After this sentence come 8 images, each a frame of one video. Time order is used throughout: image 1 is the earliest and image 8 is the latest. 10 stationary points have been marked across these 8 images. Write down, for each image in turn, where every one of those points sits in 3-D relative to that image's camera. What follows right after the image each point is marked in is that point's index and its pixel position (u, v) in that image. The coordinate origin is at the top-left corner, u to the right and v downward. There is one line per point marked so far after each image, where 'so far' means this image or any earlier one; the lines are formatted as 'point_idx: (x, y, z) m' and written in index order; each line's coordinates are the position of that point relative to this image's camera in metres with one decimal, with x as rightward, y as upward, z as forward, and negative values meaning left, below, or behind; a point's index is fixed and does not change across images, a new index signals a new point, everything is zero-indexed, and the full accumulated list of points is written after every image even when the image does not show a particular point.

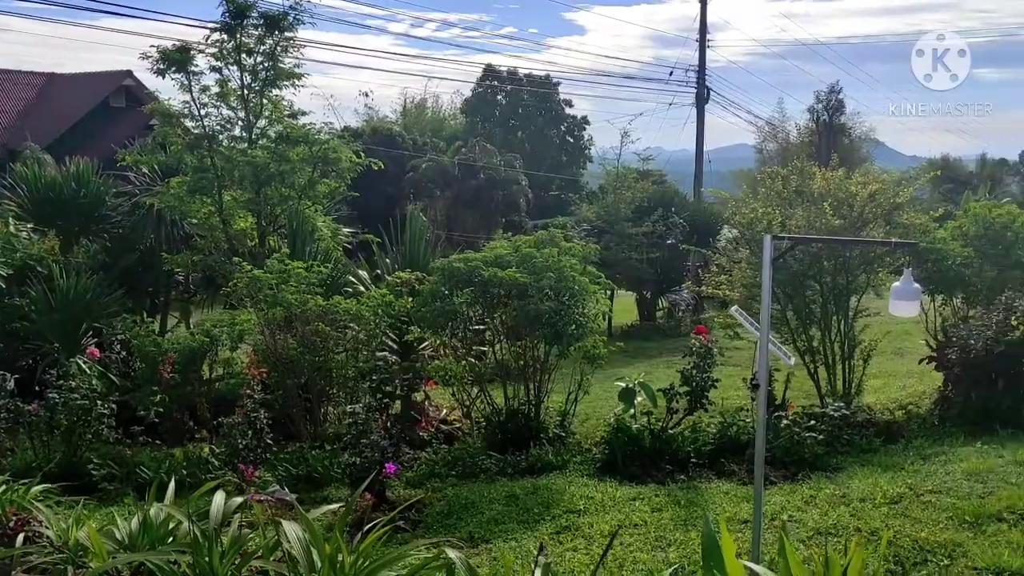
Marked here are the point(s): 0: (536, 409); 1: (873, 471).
0: (+0.2, -0.9, +6.9) m
1: (+2.3, -1.2, +5.7) m
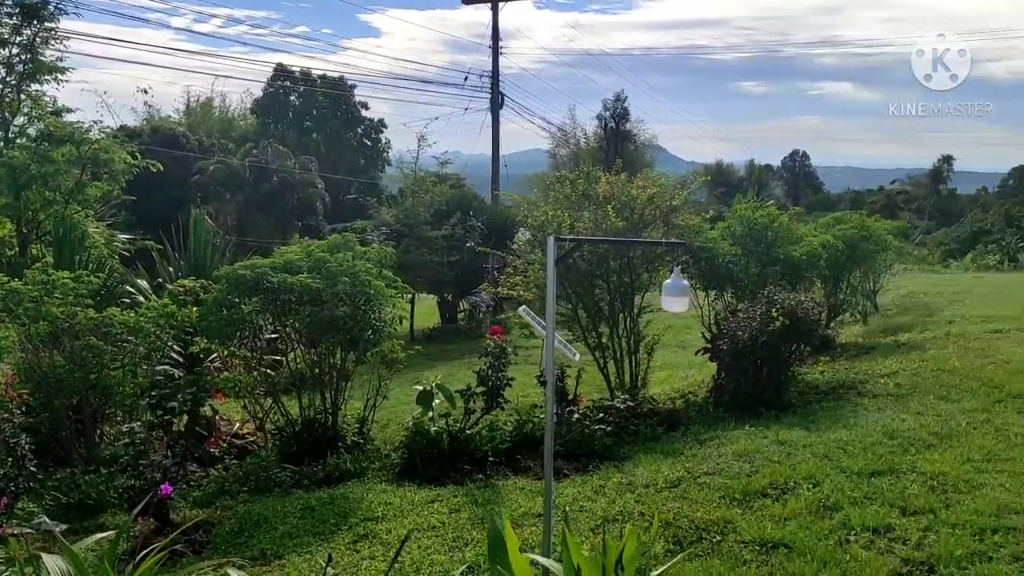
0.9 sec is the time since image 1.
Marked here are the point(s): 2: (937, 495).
0: (-1.4, -1.0, +6.8) m
1: (+1.0, -1.2, +6.1) m
2: (+2.3, -1.1, +4.8) m
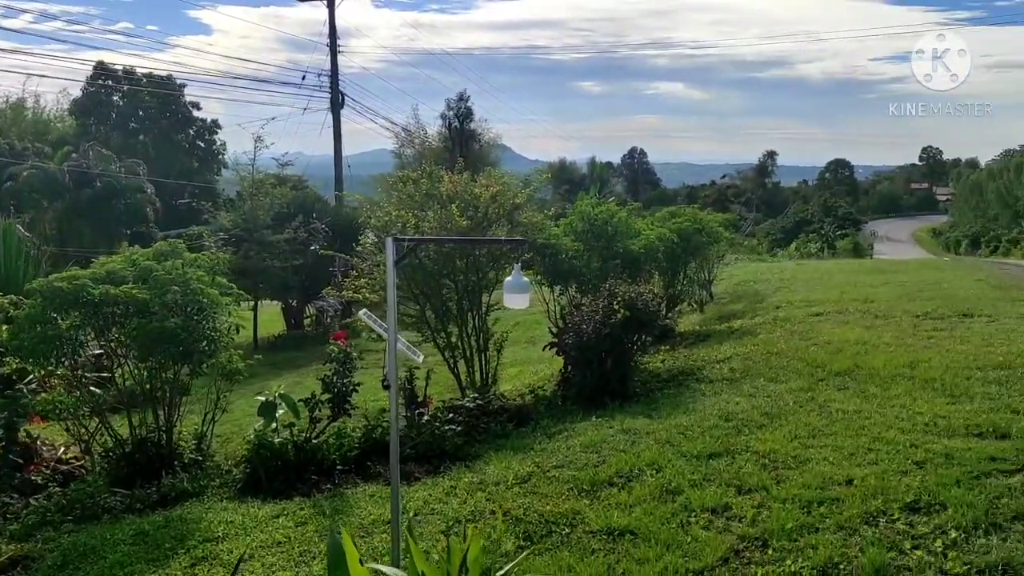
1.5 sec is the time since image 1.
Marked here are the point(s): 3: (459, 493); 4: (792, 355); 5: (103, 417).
0: (-2.5, -1.1, +6.4) m
1: (0.0, -1.1, +6.1) m
2: (+1.5, -1.0, +5.1) m
3: (-0.3, -1.2, +5.4) m
4: (+2.7, -0.6, +8.6) m
5: (-2.9, -0.9, +6.3) m
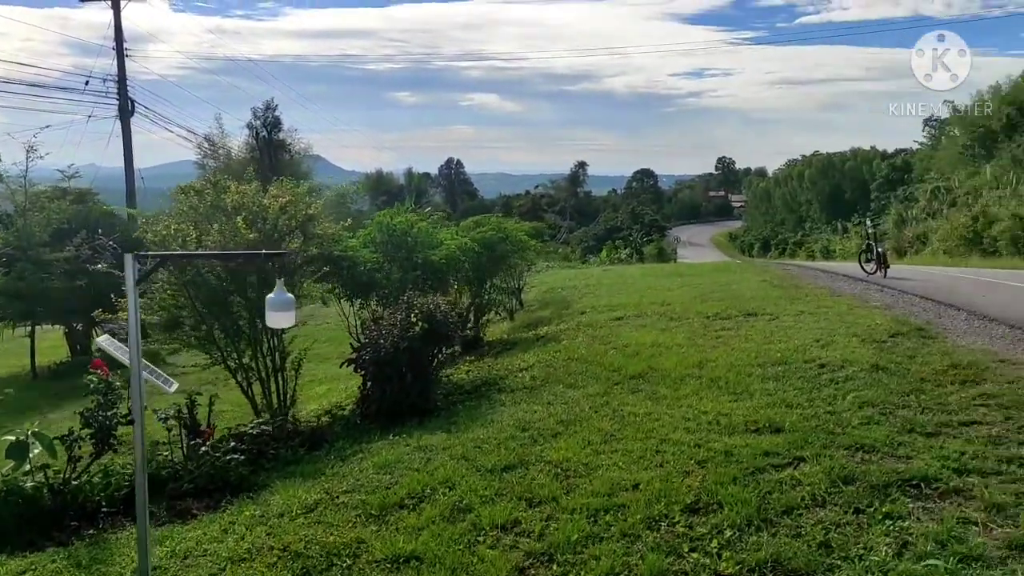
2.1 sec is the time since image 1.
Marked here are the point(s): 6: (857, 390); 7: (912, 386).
0: (-3.8, -1.2, +5.5) m
1: (-1.4, -1.3, +5.7) m
2: (+0.3, -1.1, +5.0) m
3: (-1.5, -1.3, +5.0) m
4: (+0.8, -0.7, +8.8) m
5: (-4.2, -1.1, +5.3) m
6: (+2.5, -0.7, +6.4) m
7: (+2.8, -0.7, +6.3) m
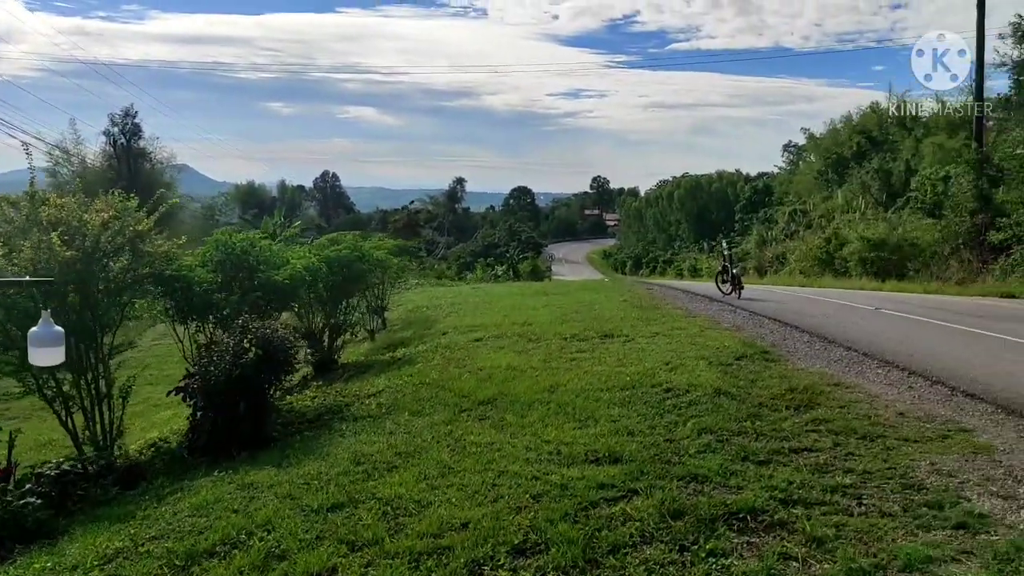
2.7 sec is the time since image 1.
0: (-4.8, -1.4, +4.7) m
1: (-2.4, -1.4, +5.2) m
2: (-0.7, -1.2, +4.7) m
3: (-2.4, -1.5, +4.4) m
4: (-0.7, -0.9, +8.5) m
5: (-5.2, -1.2, +4.4) m
6: (+1.3, -0.9, +6.4) m
7: (+1.7, -0.9, +6.4) m
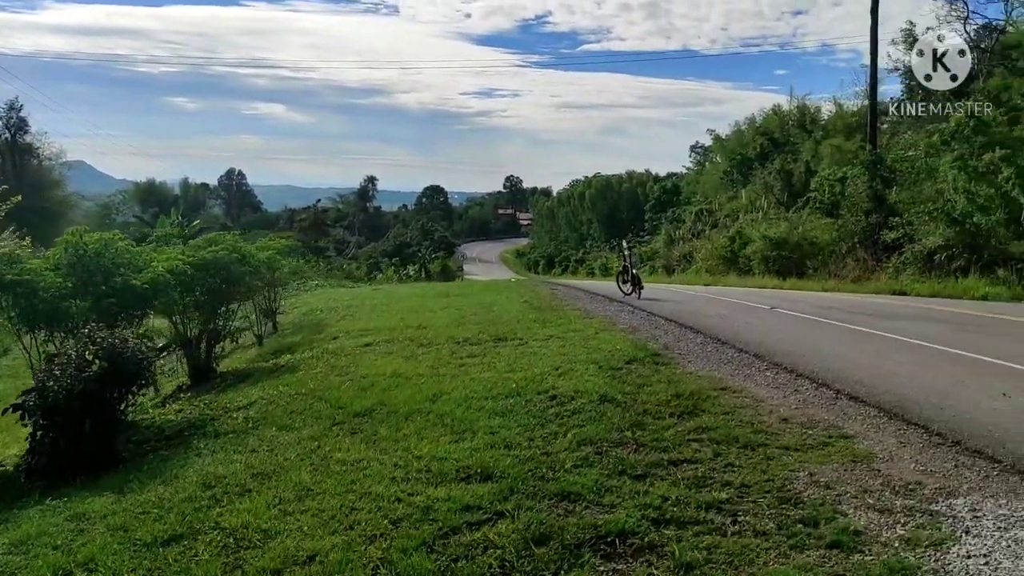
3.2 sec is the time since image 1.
0: (-5.5, -1.4, +3.8) m
1: (-3.2, -1.5, +4.6) m
2: (-1.4, -1.3, +4.2) m
3: (-3.1, -1.5, +3.8) m
4: (-1.7, -1.0, +8.0) m
5: (-5.8, -1.3, +3.5) m
6: (+0.5, -0.9, +6.1) m
7: (+0.8, -0.9, +6.1) m
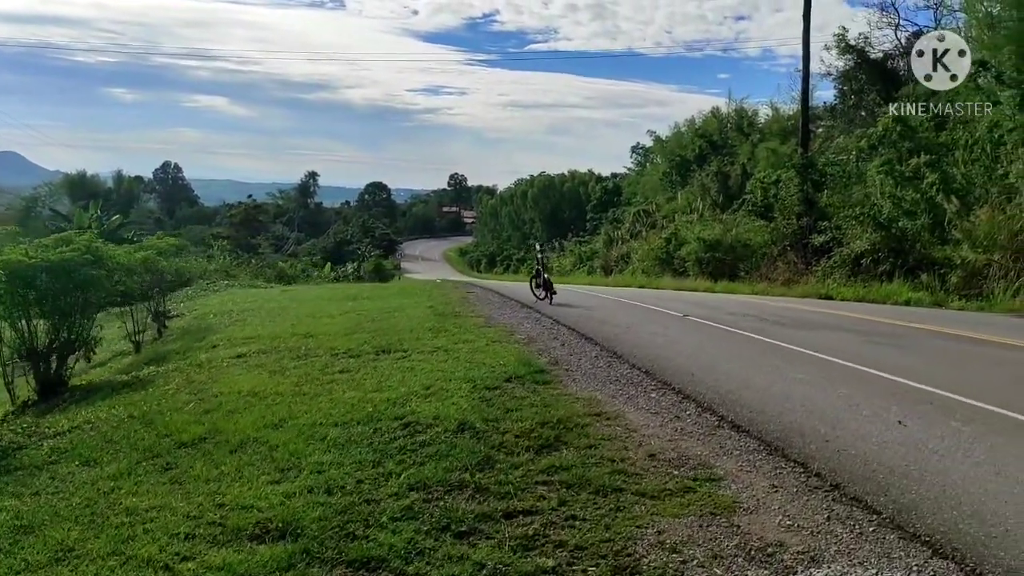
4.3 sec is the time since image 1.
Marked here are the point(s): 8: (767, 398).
0: (-6.3, -1.5, +2.6) m
1: (-4.1, -1.5, +3.6) m
2: (-2.3, -1.4, +3.3) m
3: (-4.0, -1.6, +2.8) m
4: (-2.8, -1.0, +7.1) m
5: (-6.6, -1.4, +2.3) m
6: (-0.5, -1.0, +5.3) m
7: (-0.2, -1.0, +5.3) m
8: (+2.0, -0.8, +6.8) m
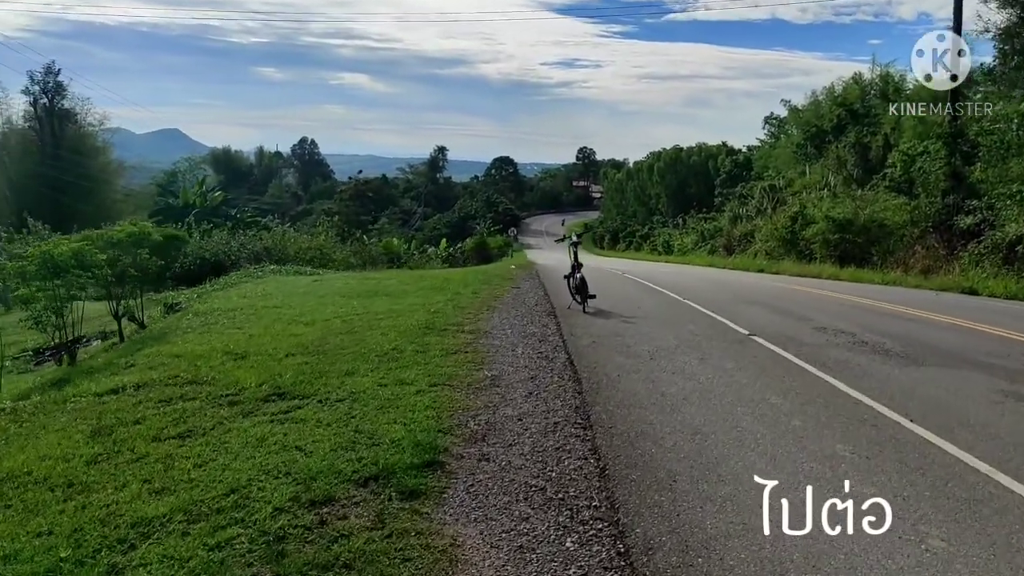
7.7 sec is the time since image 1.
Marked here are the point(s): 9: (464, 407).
0: (-7.8, -1.8, +0.7) m
1: (-5.4, -1.8, +1.3) m
2: (-3.6, -1.7, +0.8) m
3: (-5.4, -1.9, +0.5) m
4: (-3.7, -1.2, +4.6) m
5: (-8.1, -1.6, +0.5) m
6: (-1.7, -1.3, +2.4) m
7: (-1.3, -1.3, +2.5) m
8: (+1.1, -1.1, +3.6) m
9: (-0.3, -0.9, +6.5) m
